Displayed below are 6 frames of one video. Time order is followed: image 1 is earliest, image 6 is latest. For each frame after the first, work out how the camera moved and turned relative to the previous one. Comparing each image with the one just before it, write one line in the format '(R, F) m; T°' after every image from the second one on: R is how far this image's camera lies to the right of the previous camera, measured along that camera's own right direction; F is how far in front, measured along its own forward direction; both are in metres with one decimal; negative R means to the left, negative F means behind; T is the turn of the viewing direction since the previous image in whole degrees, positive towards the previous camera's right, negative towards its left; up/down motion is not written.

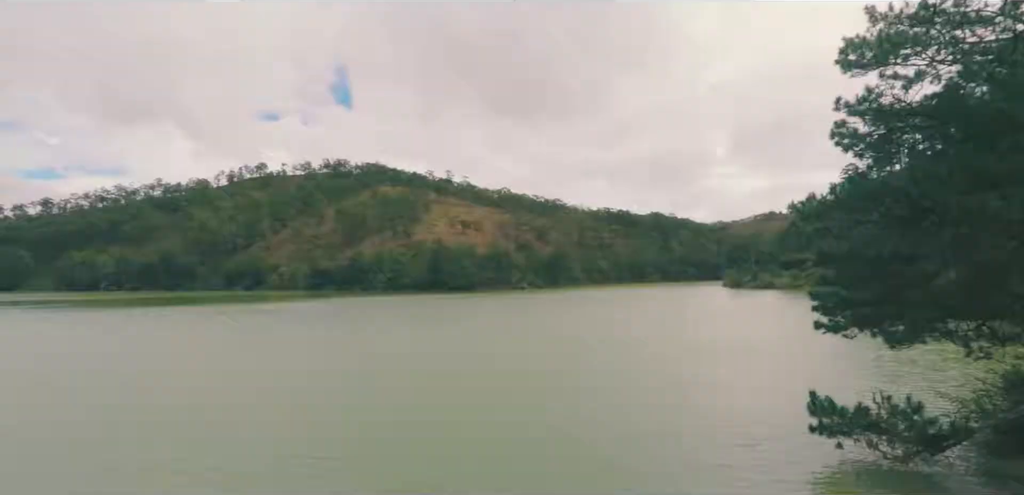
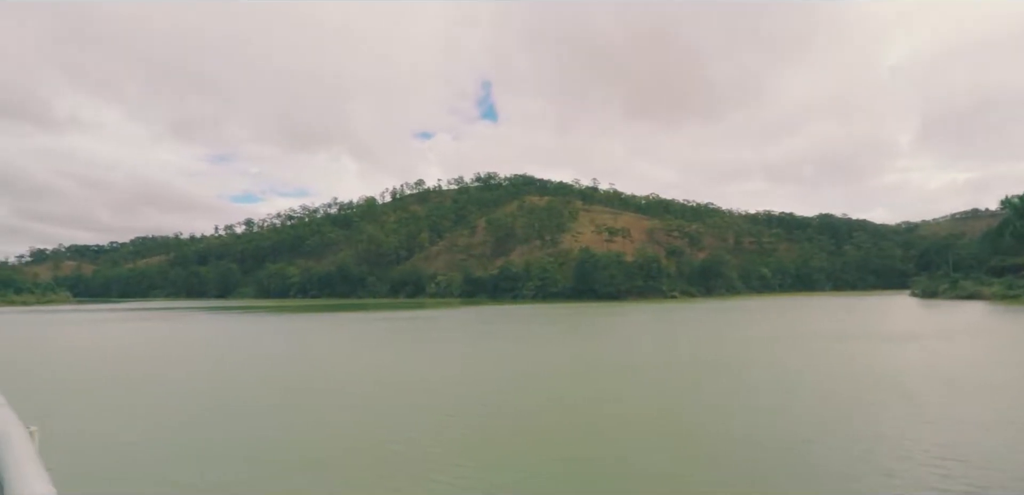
(+0.2, +1.2) m; -15°
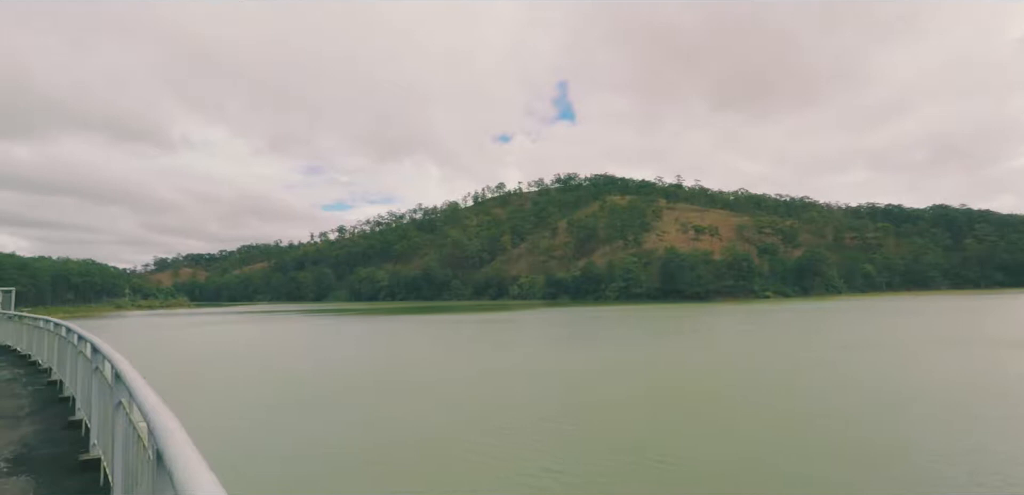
(+1.1, +3.0) m; -8°
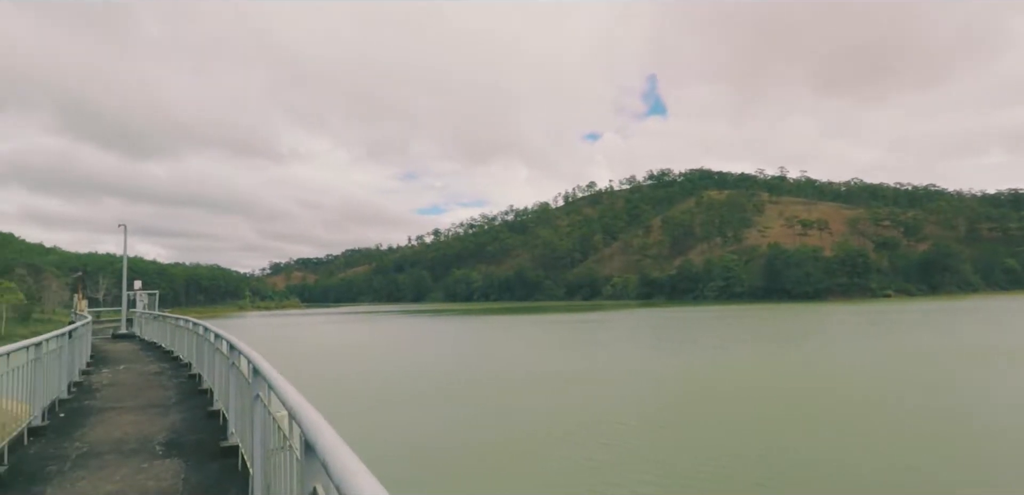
(-0.1, -0.1) m; -9°
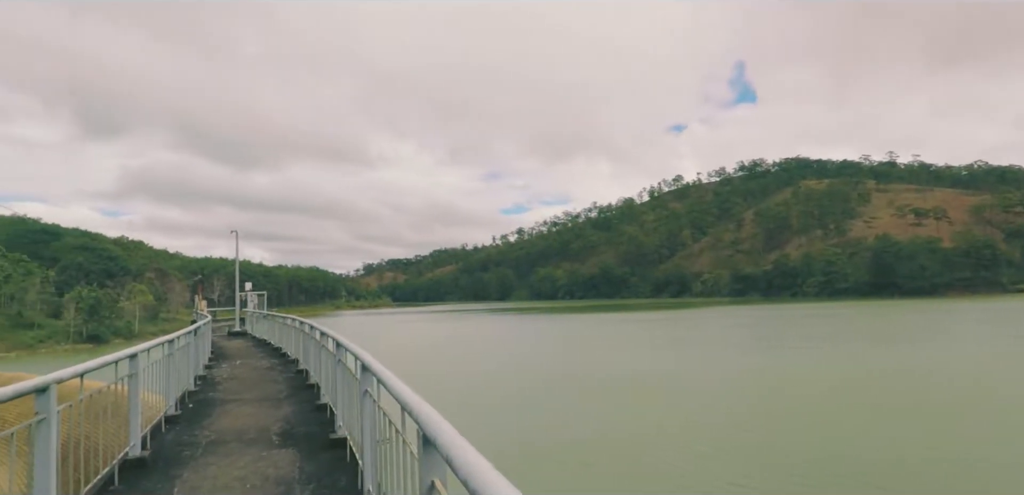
(-0.1, 0.0) m; -8°
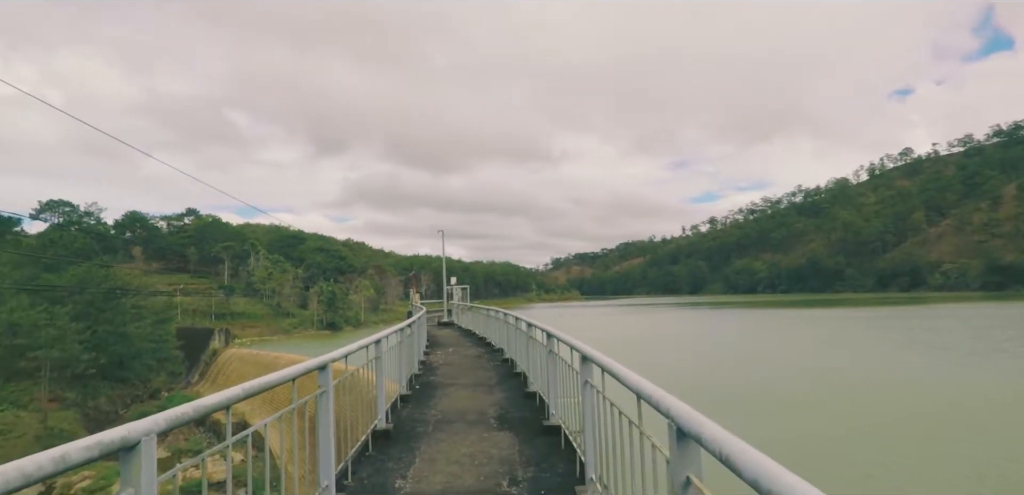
(-0.3, -0.1) m; -18°
